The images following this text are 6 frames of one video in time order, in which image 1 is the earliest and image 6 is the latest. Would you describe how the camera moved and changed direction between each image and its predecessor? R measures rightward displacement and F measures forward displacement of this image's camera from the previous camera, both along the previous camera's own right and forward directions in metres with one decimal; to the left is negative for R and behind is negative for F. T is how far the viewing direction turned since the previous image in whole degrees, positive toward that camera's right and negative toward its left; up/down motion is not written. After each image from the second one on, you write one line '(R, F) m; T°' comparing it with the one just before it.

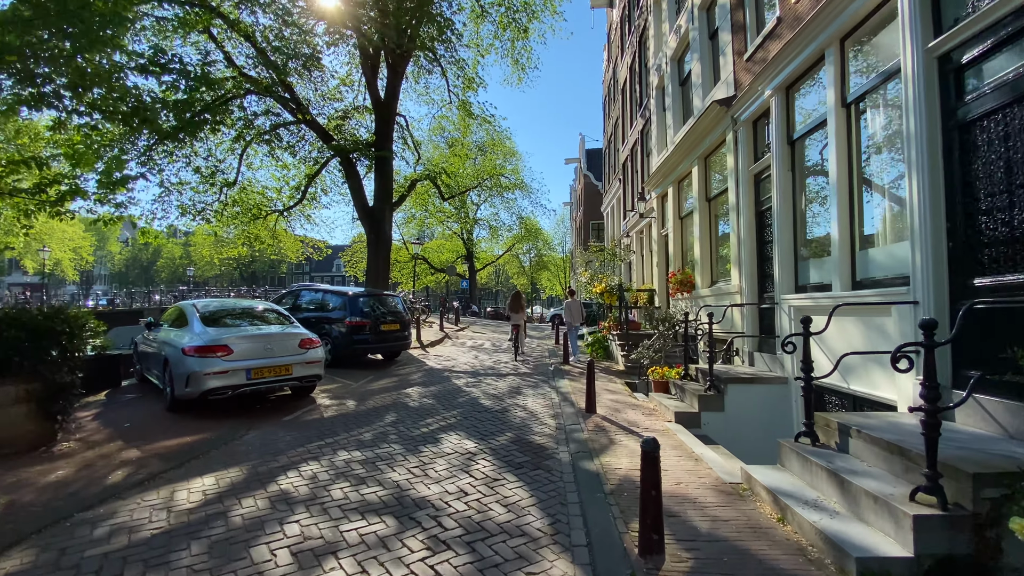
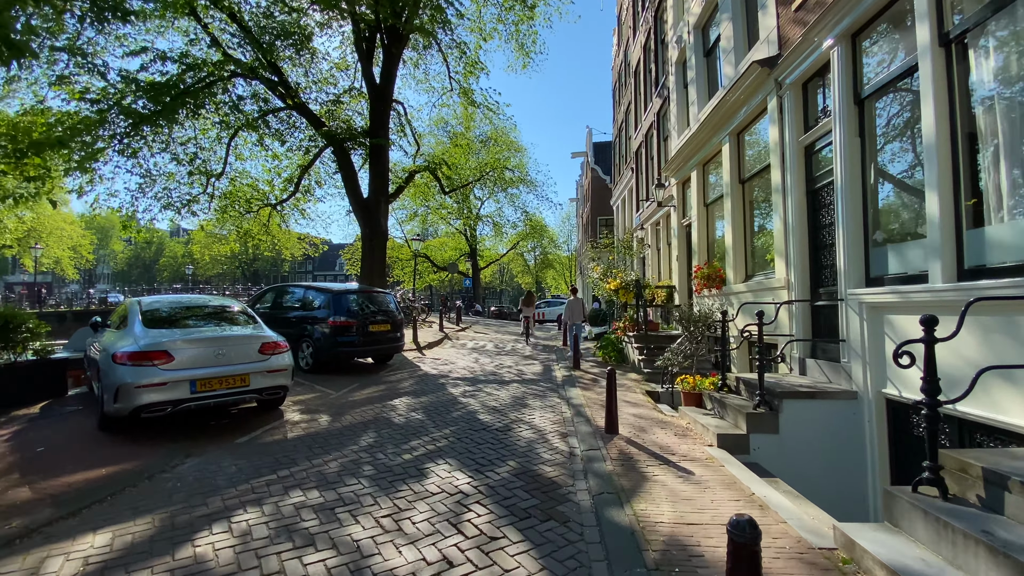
(0.0, +1.2) m; -1°
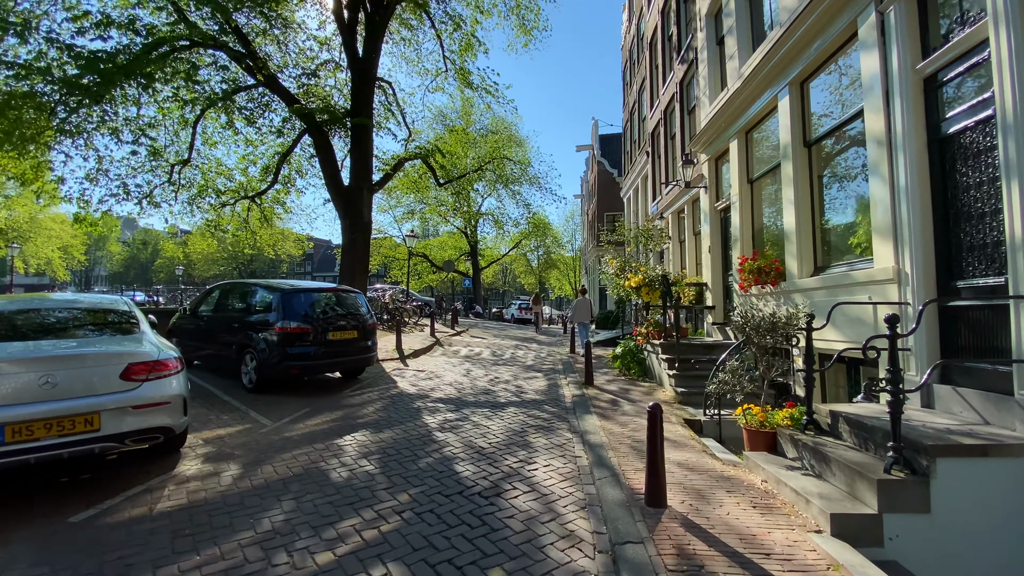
(+0.1, +1.9) m; 0°
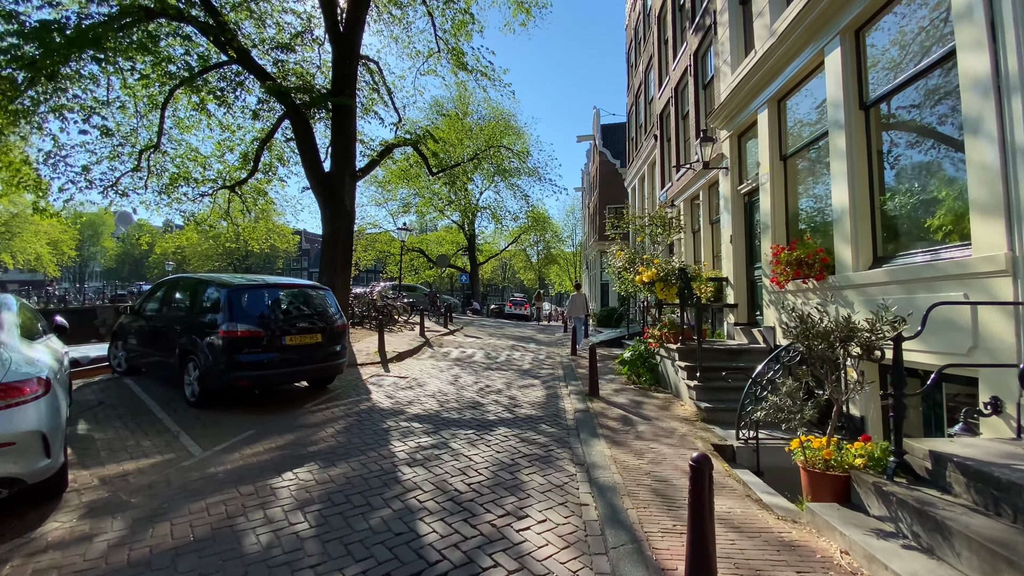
(+0.1, +1.2) m; 0°
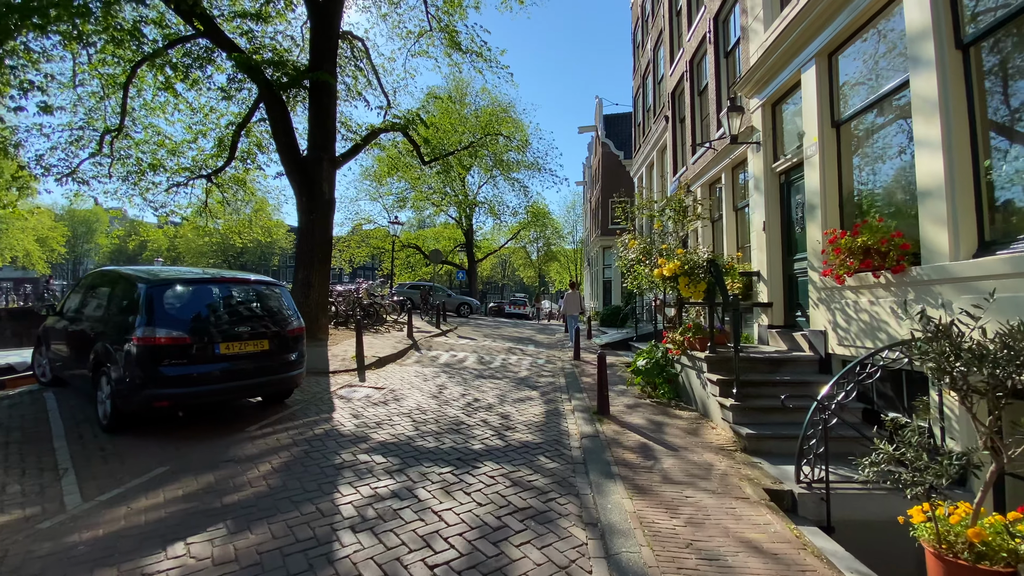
(+0.1, +1.2) m; 0°
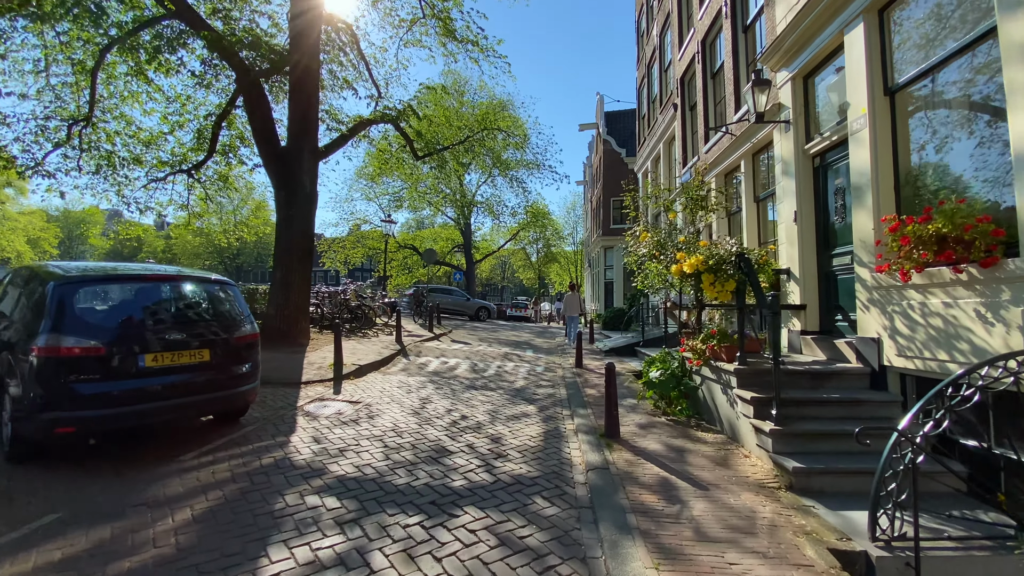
(+0.1, +0.9) m; 0°
